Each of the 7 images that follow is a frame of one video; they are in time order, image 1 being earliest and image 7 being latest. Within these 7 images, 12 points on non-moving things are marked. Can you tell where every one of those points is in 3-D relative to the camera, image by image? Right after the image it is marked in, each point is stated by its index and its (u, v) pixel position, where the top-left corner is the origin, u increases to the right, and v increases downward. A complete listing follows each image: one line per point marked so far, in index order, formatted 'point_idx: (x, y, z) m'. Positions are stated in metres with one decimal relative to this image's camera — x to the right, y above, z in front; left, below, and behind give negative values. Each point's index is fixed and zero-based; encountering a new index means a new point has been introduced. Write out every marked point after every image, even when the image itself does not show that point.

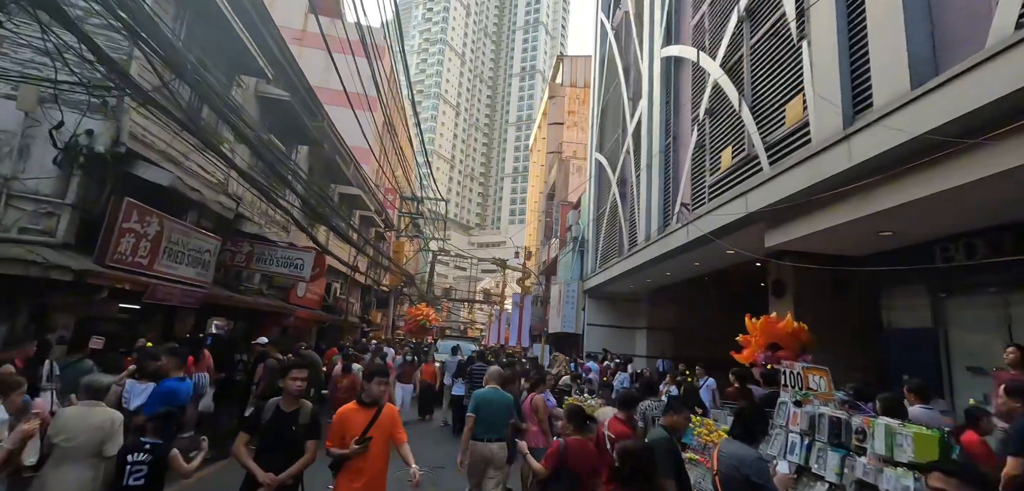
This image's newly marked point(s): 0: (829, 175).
0: (+3.0, +0.7, +5.4) m
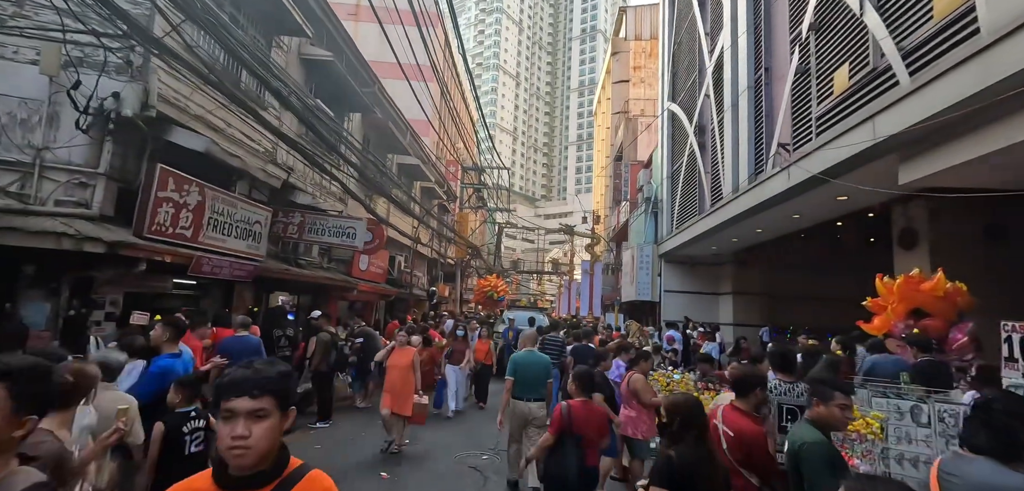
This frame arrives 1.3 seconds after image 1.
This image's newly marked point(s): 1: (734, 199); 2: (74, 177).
0: (+3.4, +1.2, +3.9) m
1: (+3.6, +0.7, +9.1) m
2: (-5.8, +0.9, +7.6) m
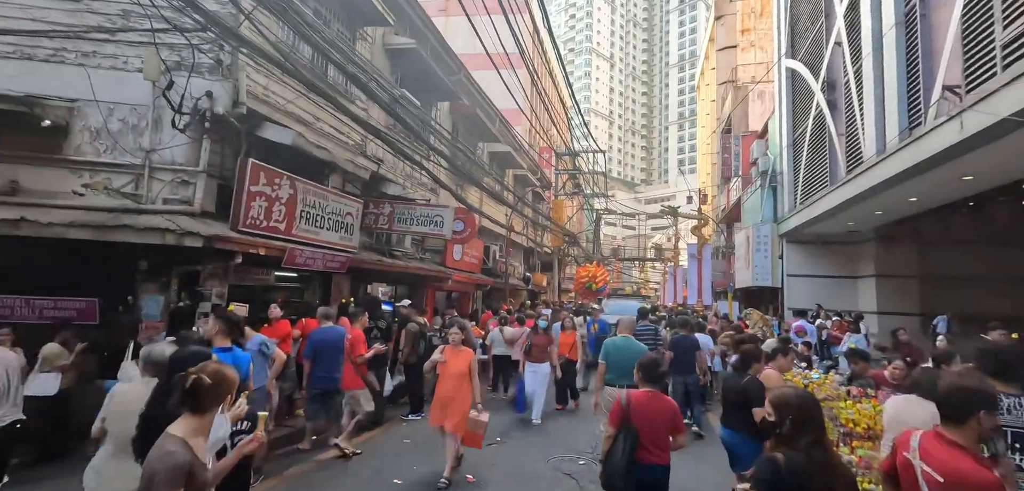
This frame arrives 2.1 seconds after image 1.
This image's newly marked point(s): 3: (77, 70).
0: (+3.9, +1.4, +2.6) m
1: (+4.9, +1.1, +7.7) m
2: (-4.5, +0.9, +7.8) m
3: (-5.9, +2.4, +7.9) m
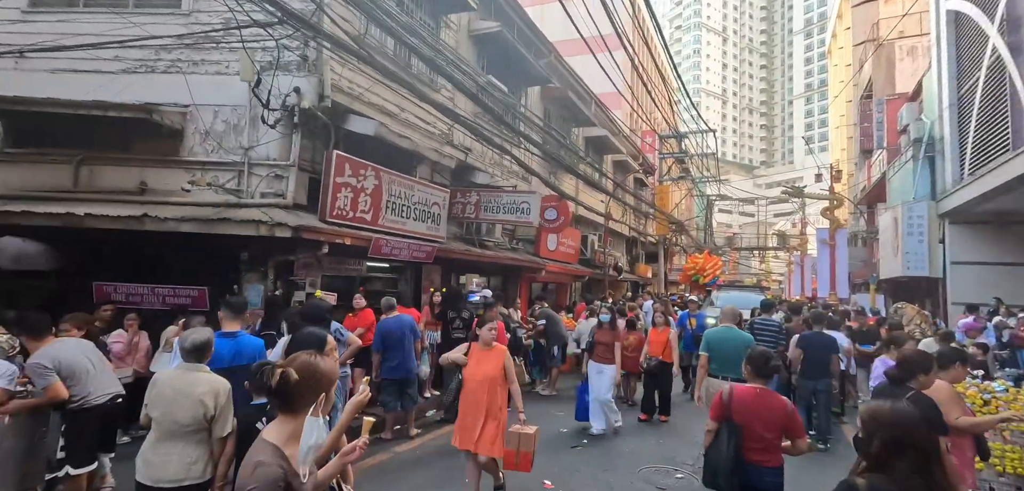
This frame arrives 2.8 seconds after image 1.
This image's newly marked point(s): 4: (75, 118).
0: (+3.8, +1.6, +1.4) m
1: (+5.8, +1.4, +6.2) m
2: (-3.4, +1.1, +8.2) m
3: (-4.8, +2.5, +8.5) m
4: (-6.3, +1.9, +8.4) m
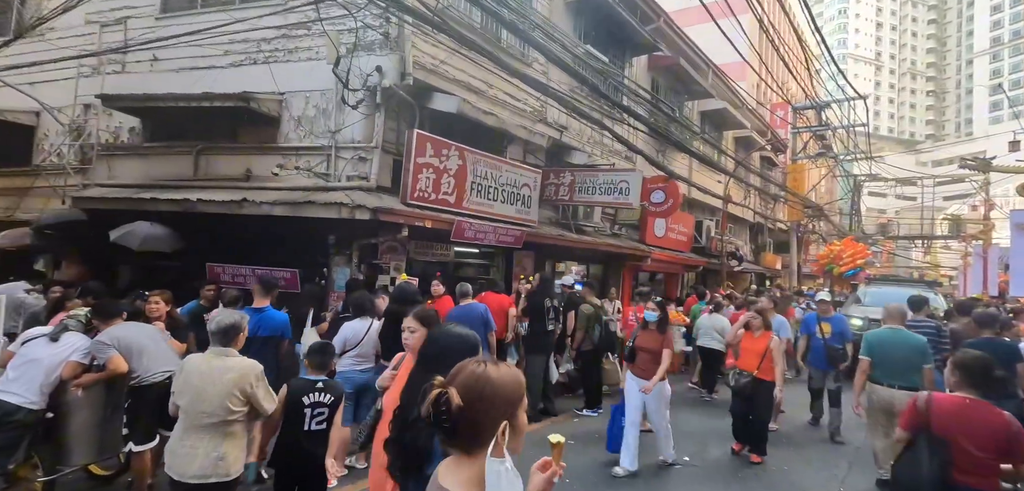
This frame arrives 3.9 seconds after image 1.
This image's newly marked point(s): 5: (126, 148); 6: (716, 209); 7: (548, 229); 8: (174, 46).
0: (+3.3, +1.7, -0.1) m
1: (+6.4, +1.5, +4.1) m
2: (-2.2, +1.3, +8.1) m
3: (-3.5, +2.7, +8.7) m
4: (-5.0, +2.1, +8.9) m
5: (-6.6, +1.7, +9.7) m
6: (+6.4, +1.2, +18.1) m
7: (+0.7, +0.3, +10.3) m
8: (-5.6, +3.3, +9.5) m
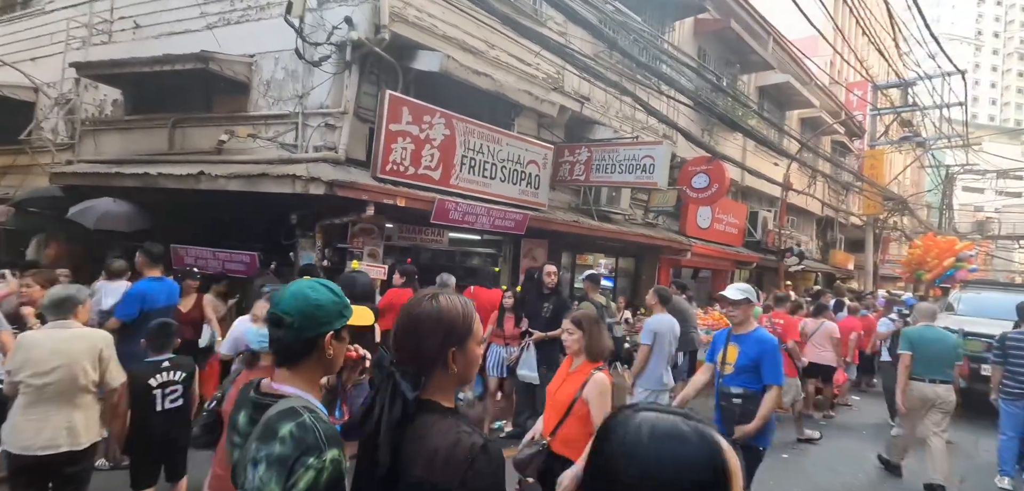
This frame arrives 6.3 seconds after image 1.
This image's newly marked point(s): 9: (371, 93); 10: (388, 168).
0: (+2.3, +1.8, -1.8) m
1: (+5.8, +1.6, +2.1) m
2: (-2.3, +1.5, +7.0) m
3: (-3.5, +3.0, +7.7) m
4: (-5.0, +2.4, +8.1) m
5: (-6.4, +2.0, +9.1) m
6: (+7.4, +1.3, +16.0) m
7: (+0.8, +0.5, +8.8) m
8: (-5.5, +3.6, +8.7) m
9: (-1.8, +1.9, +7.2) m
10: (-1.4, +0.9, +6.6) m
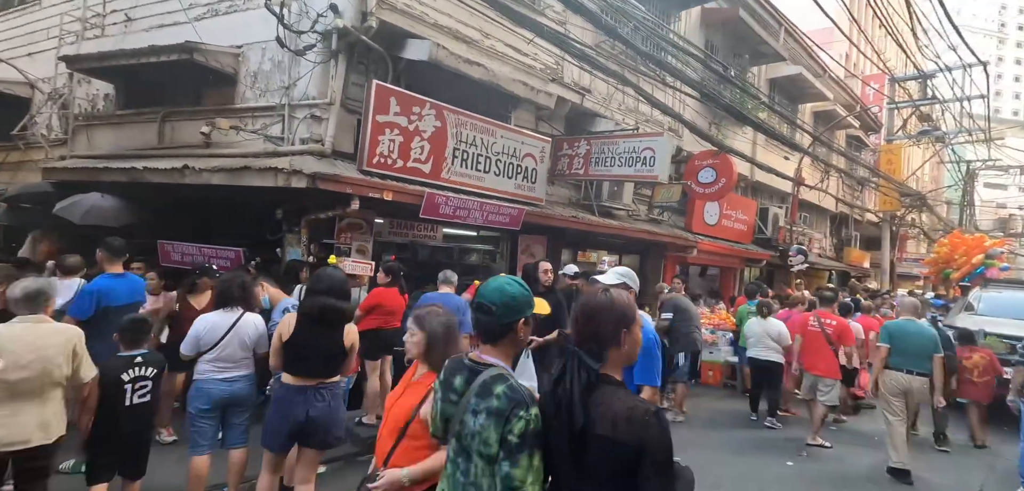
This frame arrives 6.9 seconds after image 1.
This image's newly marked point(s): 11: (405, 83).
0: (+2.0, +1.8, -2.1) m
1: (+5.6, +1.6, +1.7) m
2: (-2.4, +1.6, +6.8) m
3: (-3.5, +3.0, +7.5) m
4: (-5.0, +2.4, +8.0) m
5: (-6.5, +2.0, +9.0) m
6: (+7.5, +1.4, +15.5) m
7: (+0.7, +0.5, +8.6) m
8: (-5.5, +3.6, +8.6) m
9: (-1.8, +2.0, +7.0) m
10: (-1.5, +0.9, +6.4) m
11: (-1.4, +2.1, +7.3) m
